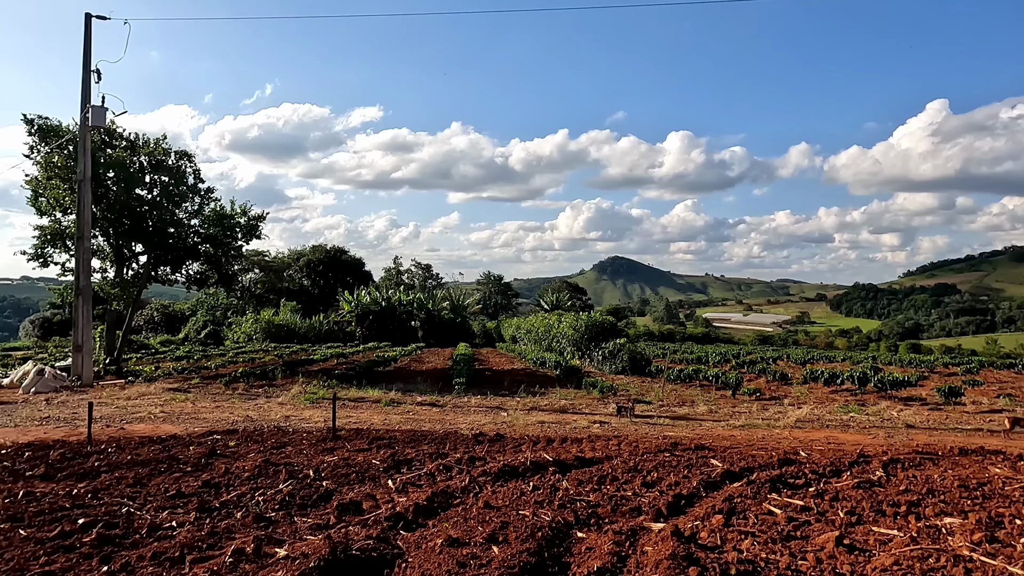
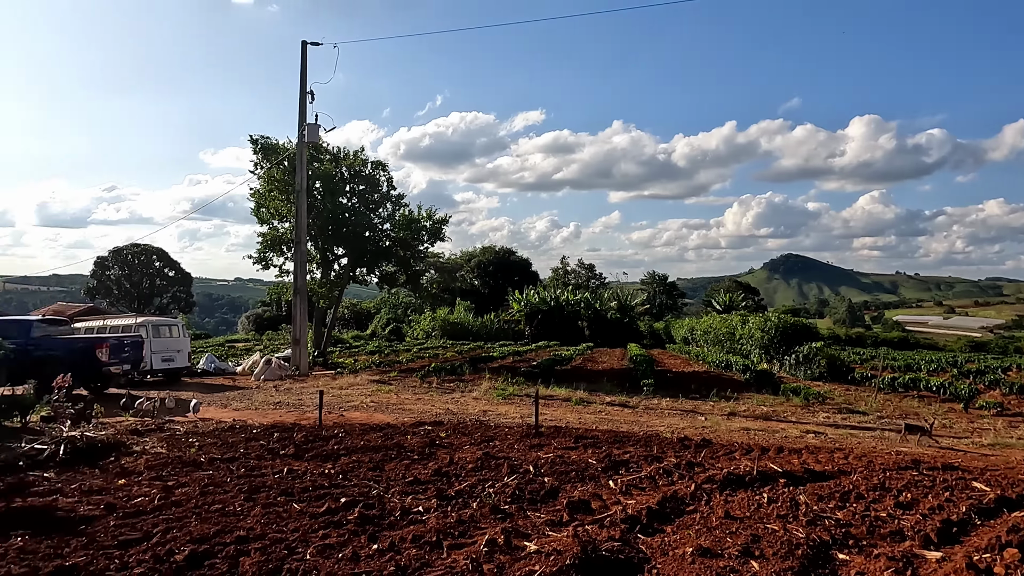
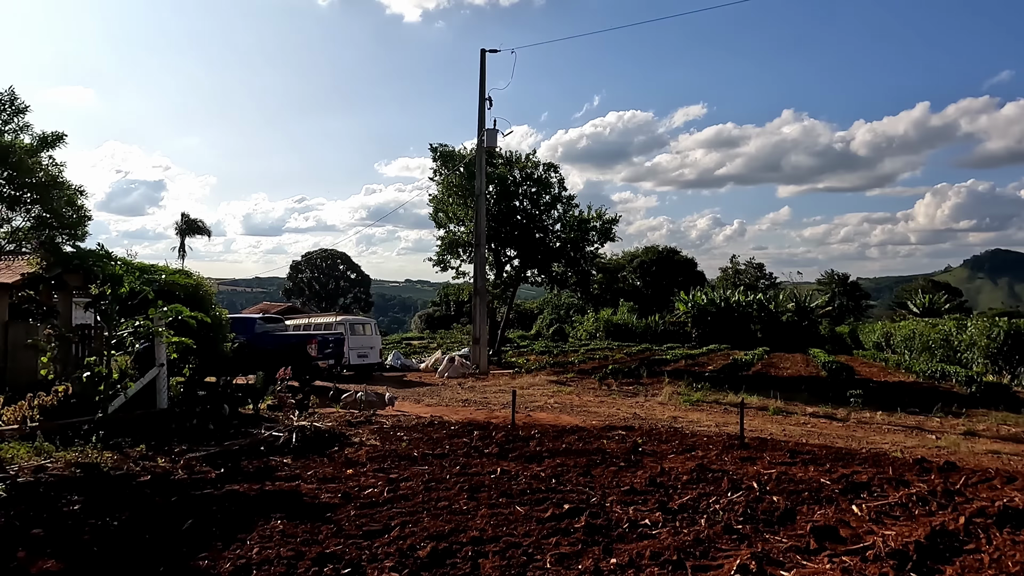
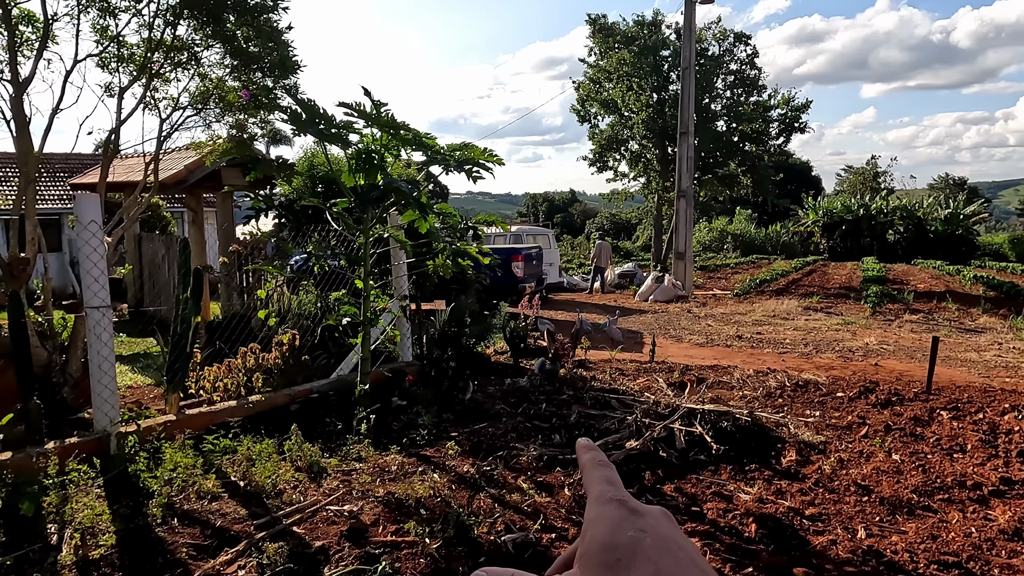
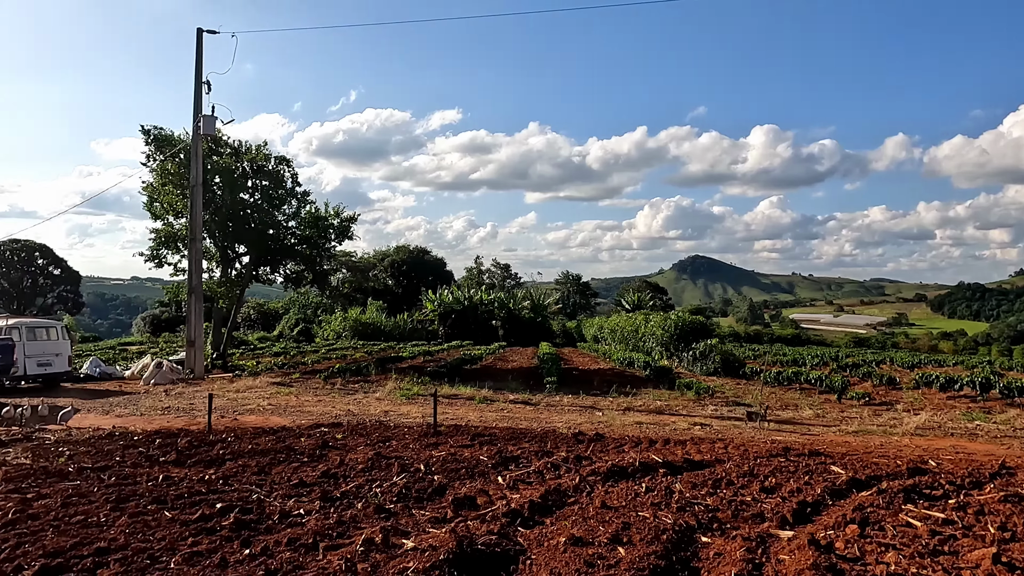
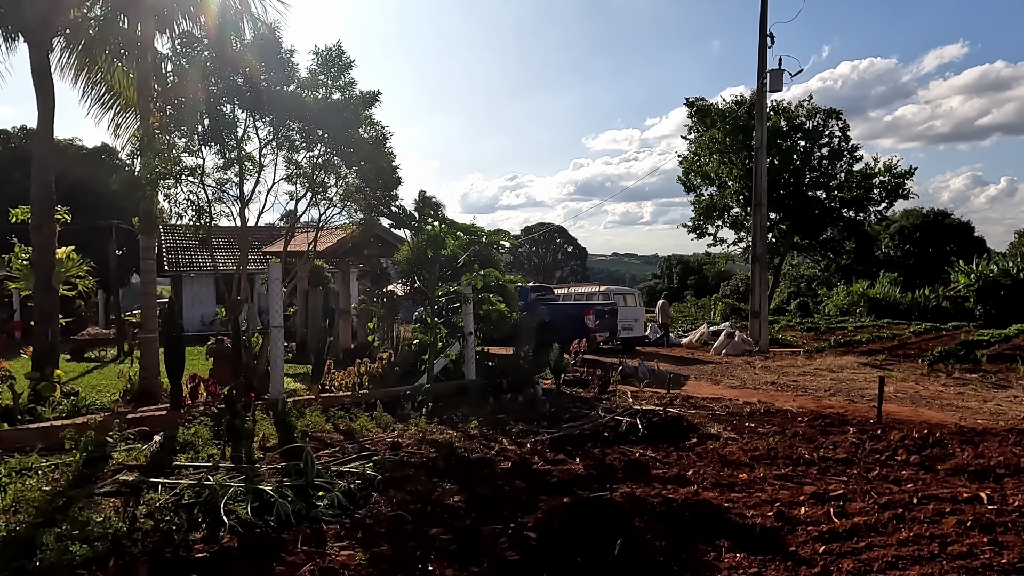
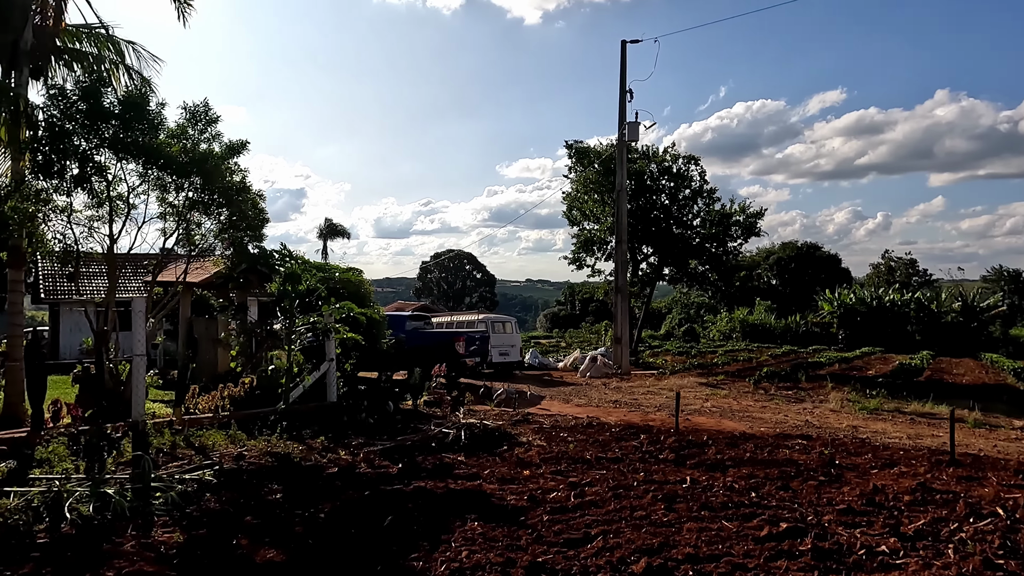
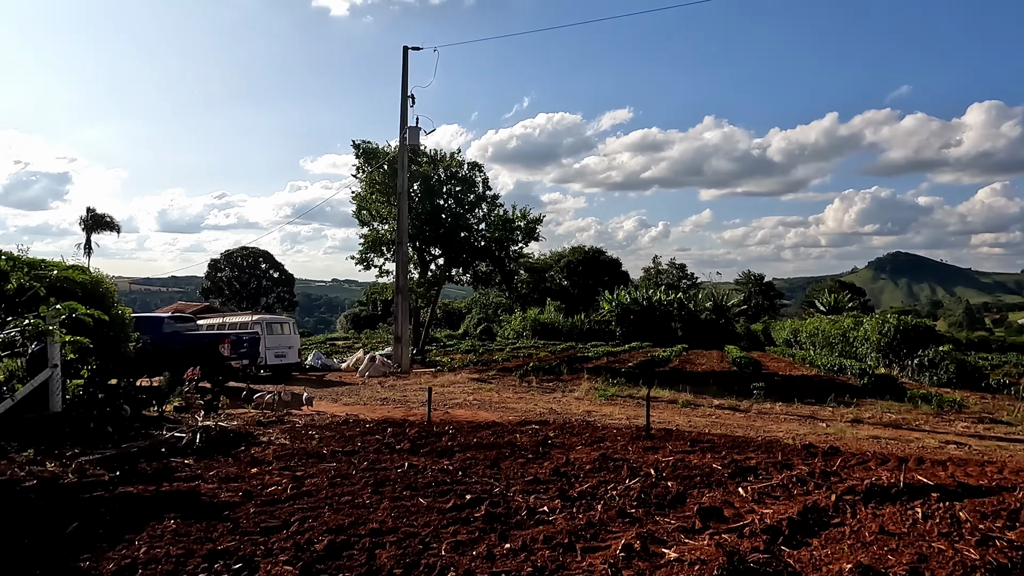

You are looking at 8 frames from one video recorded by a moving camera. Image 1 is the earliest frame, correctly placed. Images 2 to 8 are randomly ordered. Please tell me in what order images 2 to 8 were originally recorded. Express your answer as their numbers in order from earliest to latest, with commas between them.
5, 2, 8, 3, 7, 6, 4
